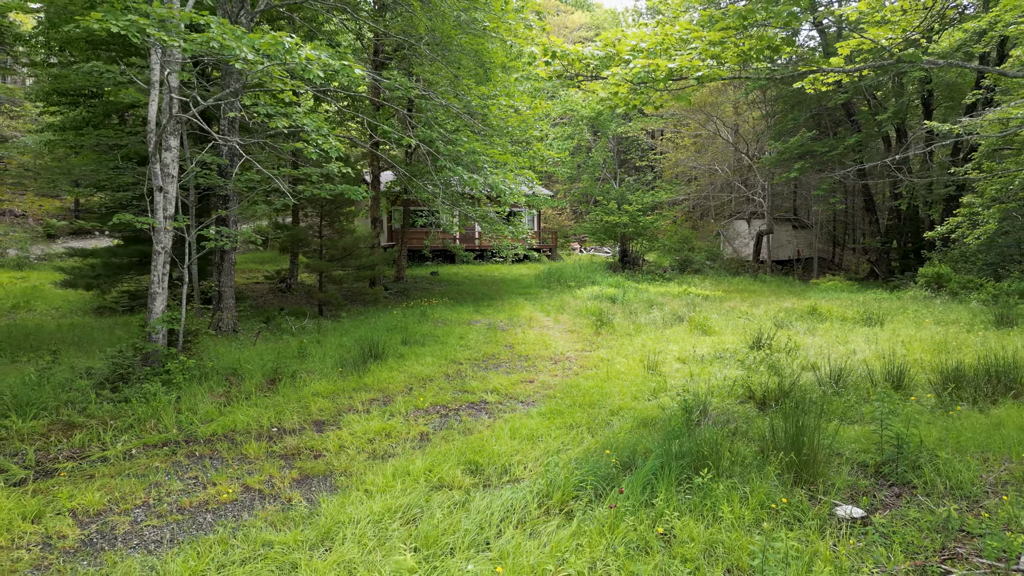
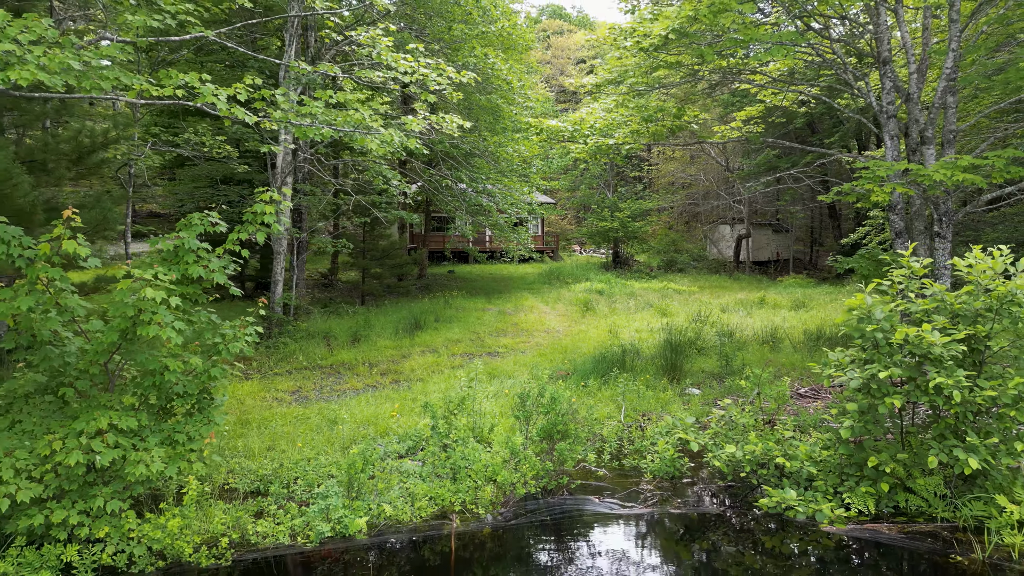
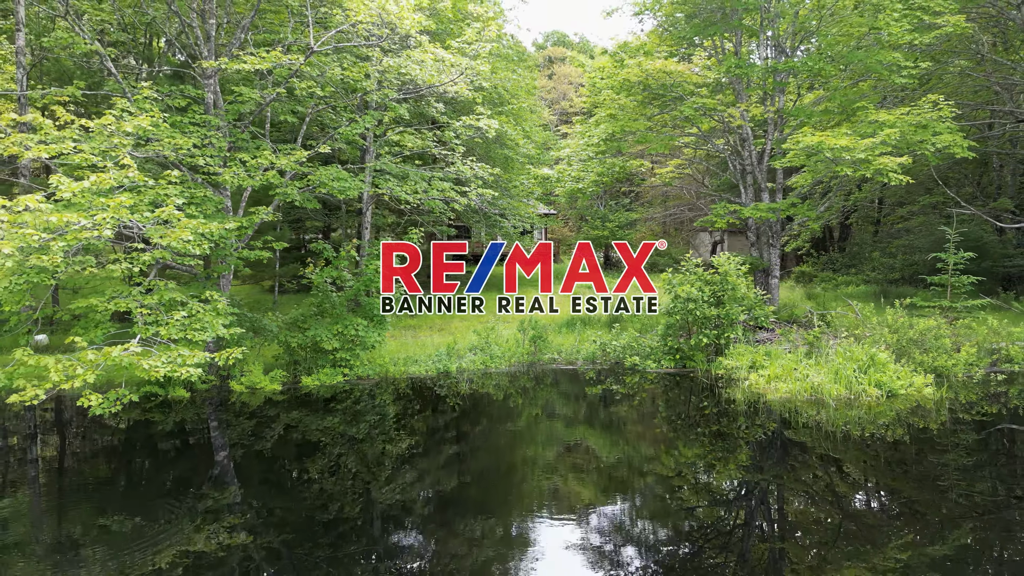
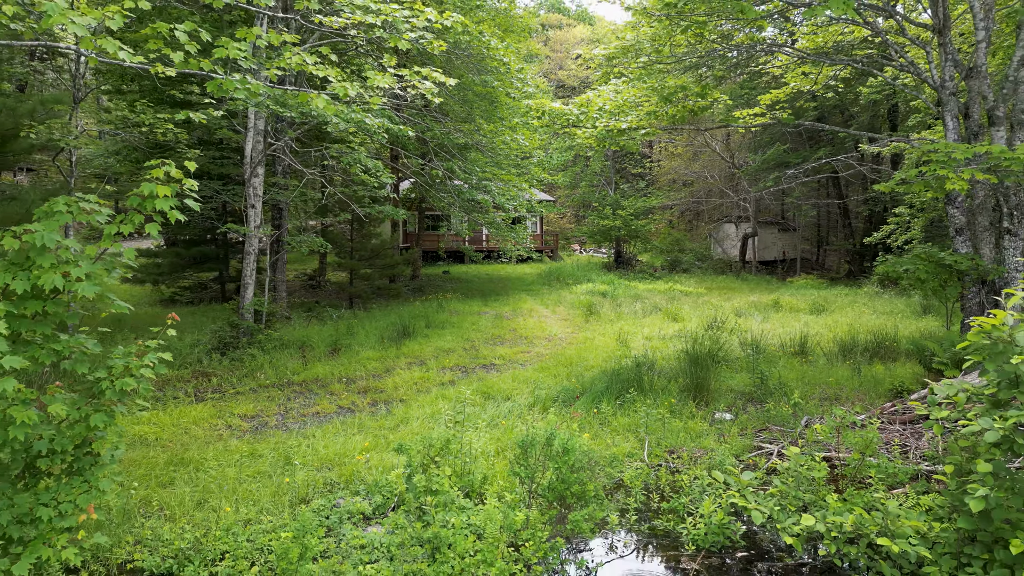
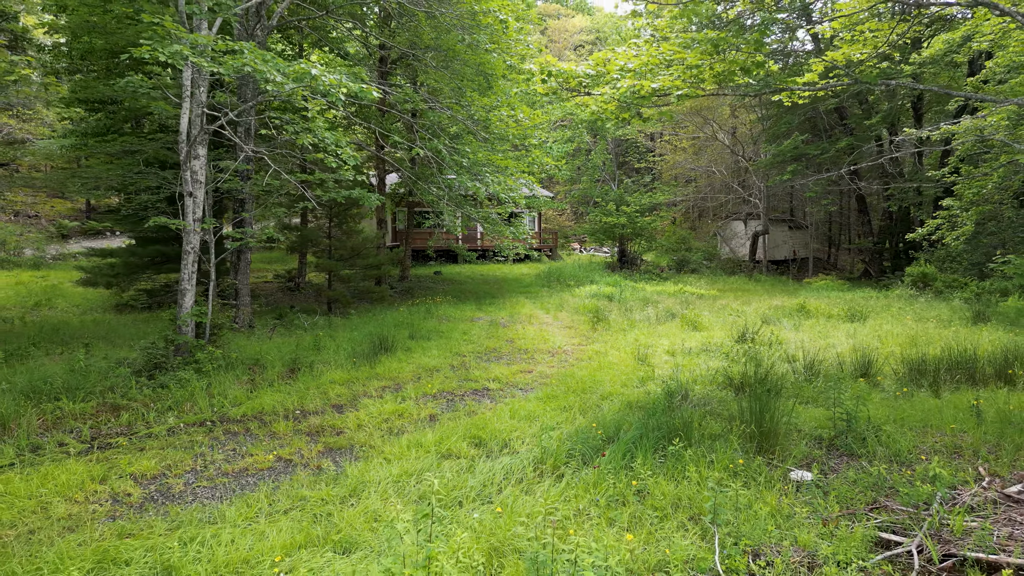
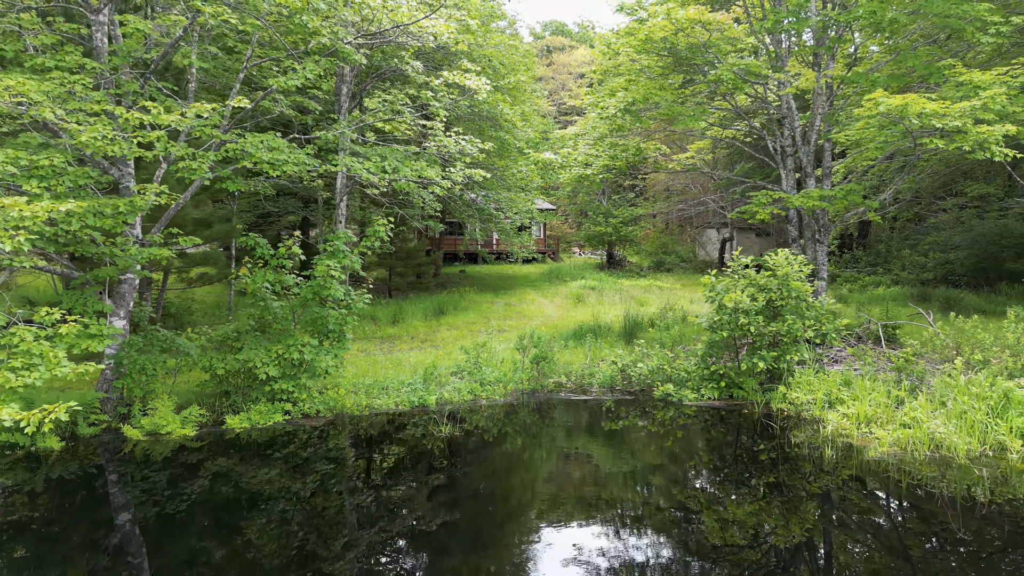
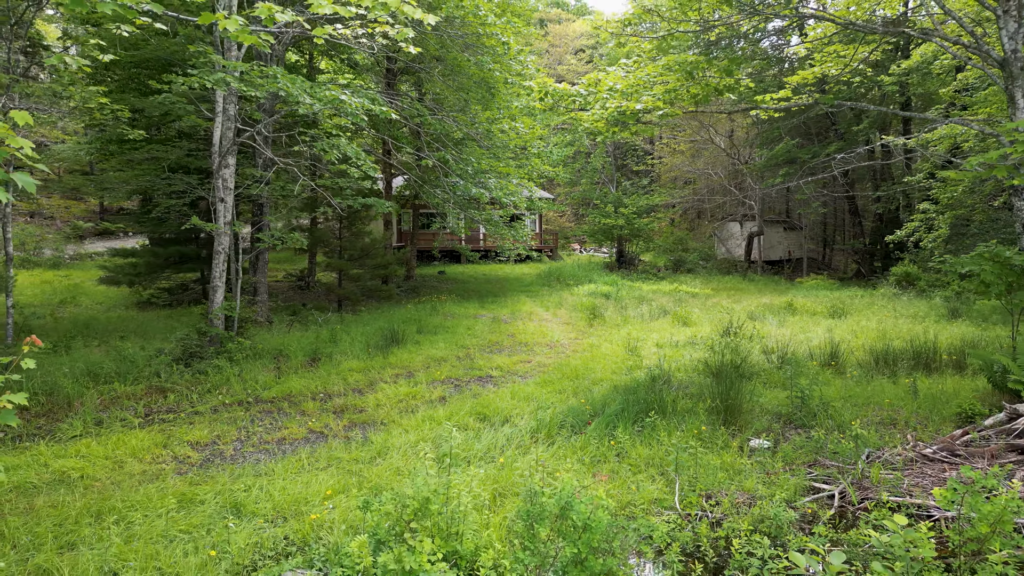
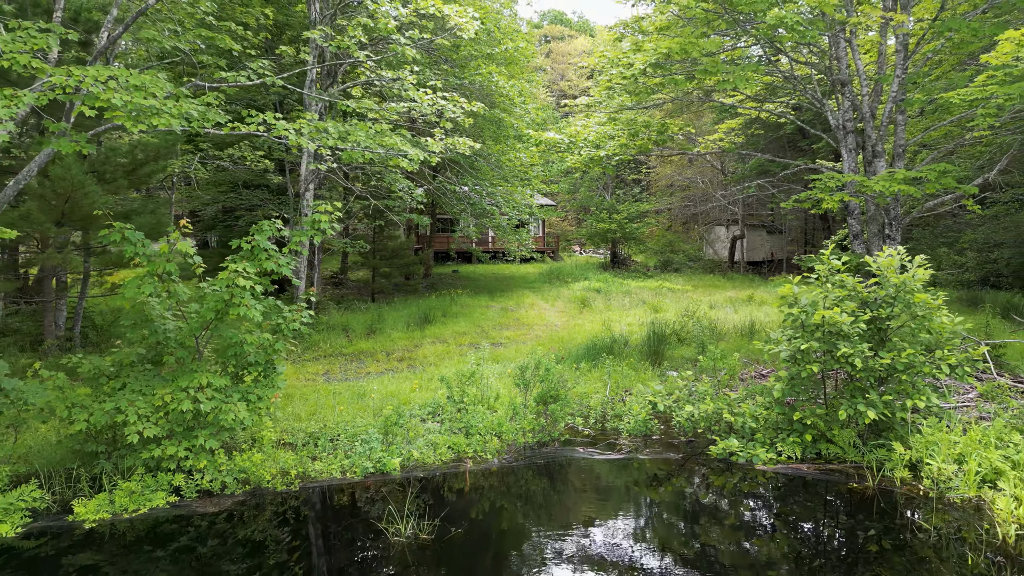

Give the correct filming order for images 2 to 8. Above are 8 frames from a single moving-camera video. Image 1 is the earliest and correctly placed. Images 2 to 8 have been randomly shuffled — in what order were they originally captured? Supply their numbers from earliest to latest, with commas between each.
5, 7, 4, 2, 8, 6, 3
